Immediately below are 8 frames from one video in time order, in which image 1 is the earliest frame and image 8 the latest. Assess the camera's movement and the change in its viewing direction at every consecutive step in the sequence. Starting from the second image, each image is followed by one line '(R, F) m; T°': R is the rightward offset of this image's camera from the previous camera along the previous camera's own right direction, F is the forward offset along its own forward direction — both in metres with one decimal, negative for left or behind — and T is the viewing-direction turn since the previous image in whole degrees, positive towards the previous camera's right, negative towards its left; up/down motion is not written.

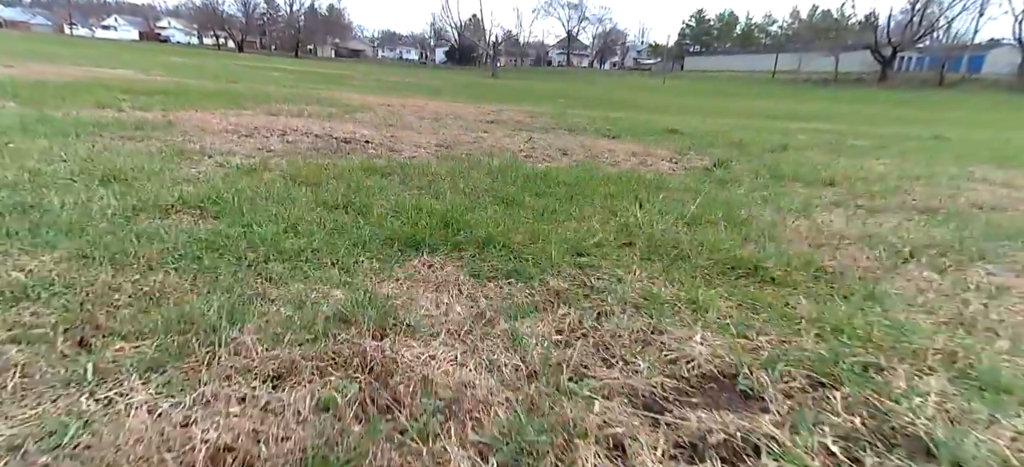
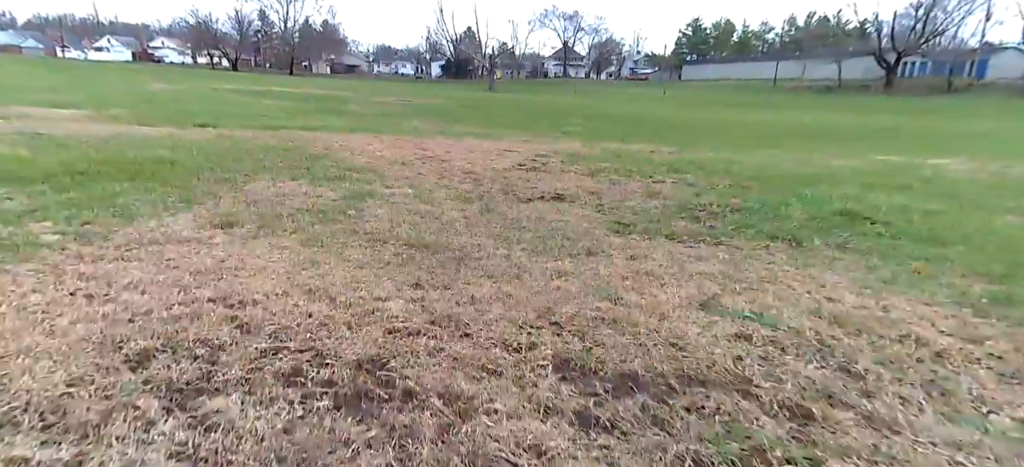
(-0.3, +1.0) m; 0°
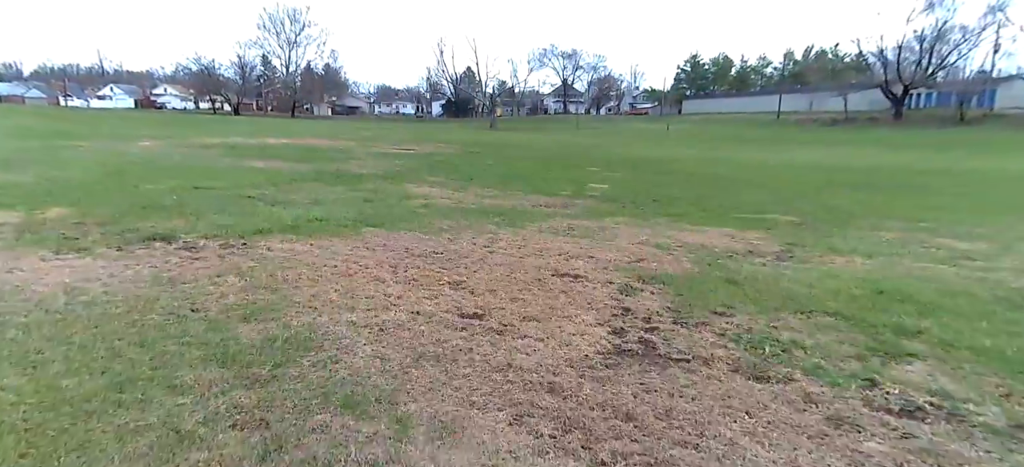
(-0.4, +1.3) m; 0°
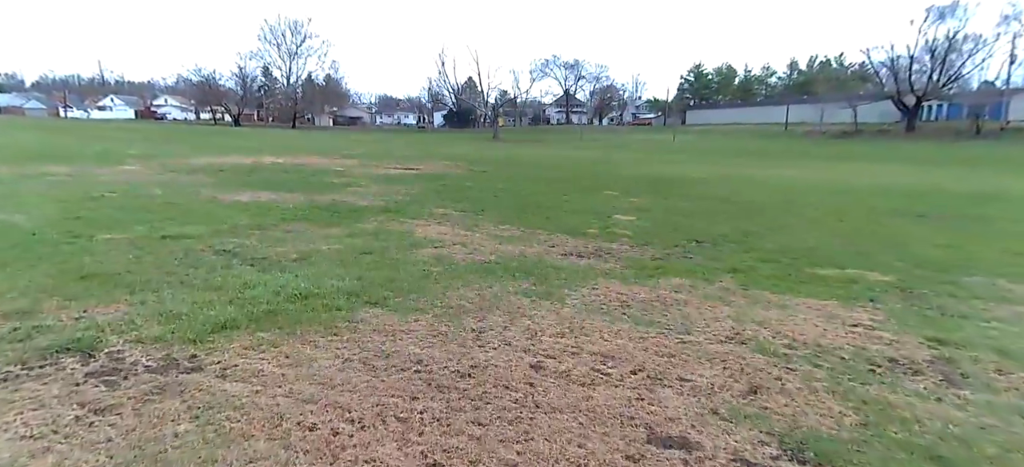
(-0.3, +1.1) m; 0°
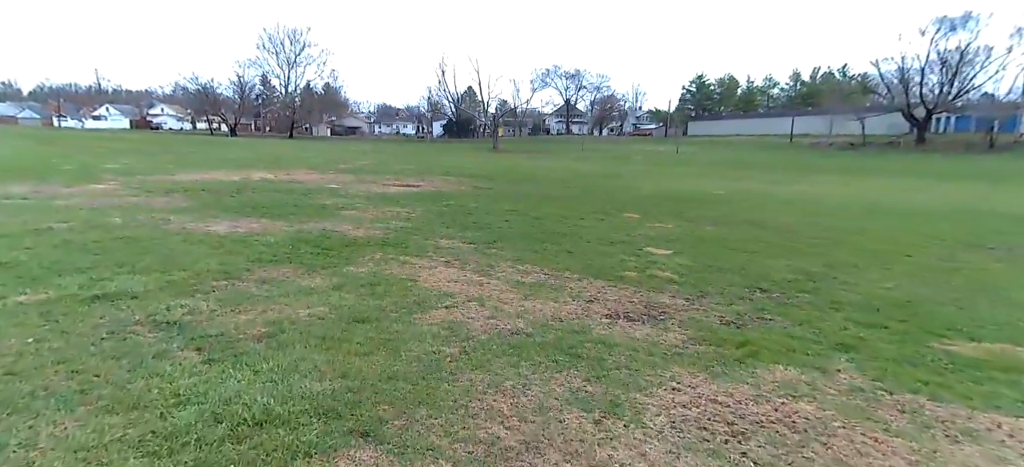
(-0.3, +1.3) m; 0°
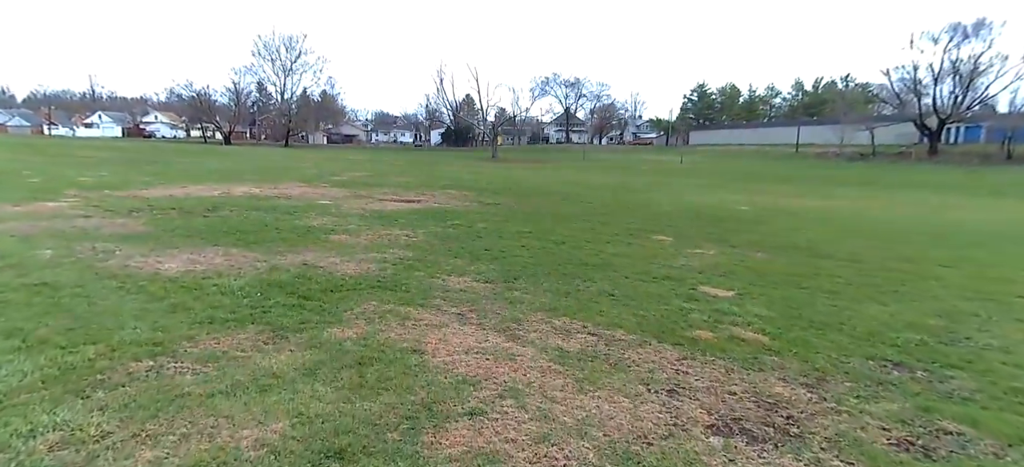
(-0.4, +1.6) m; 0°
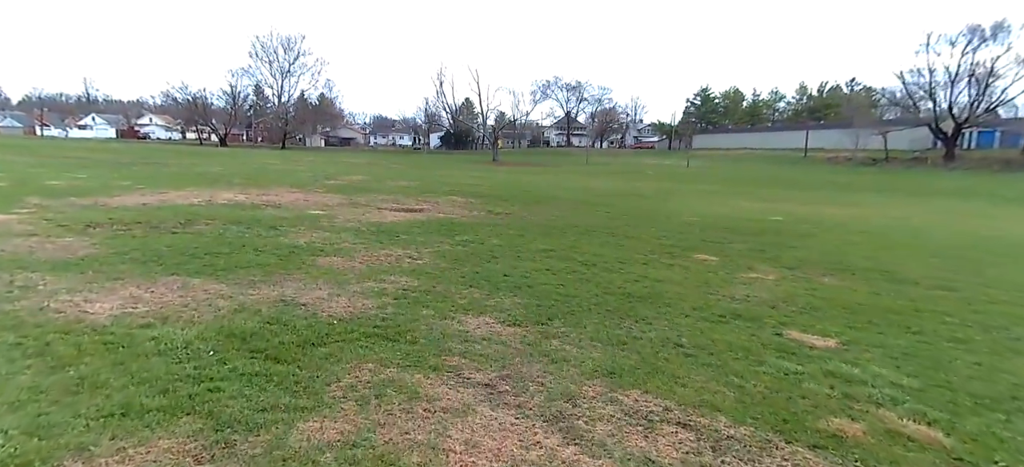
(-0.4, +1.6) m; 0°
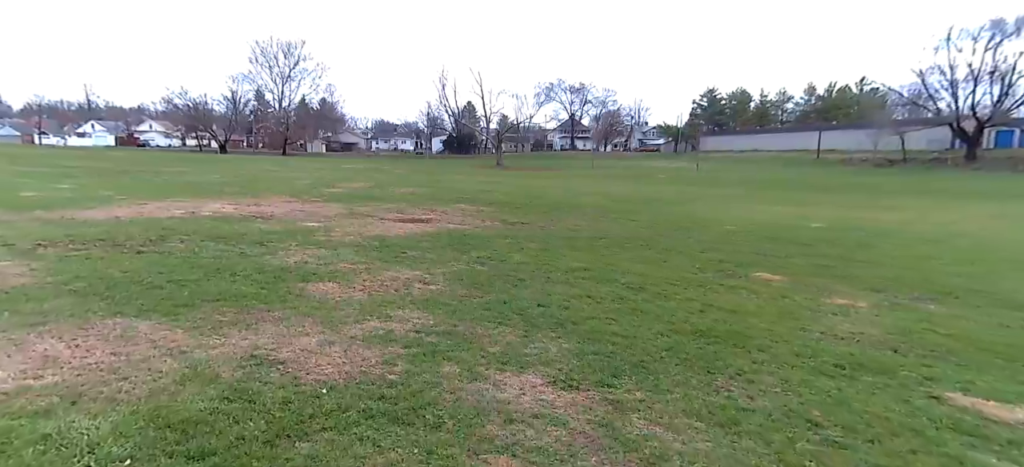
(-0.4, +1.6) m; 0°
